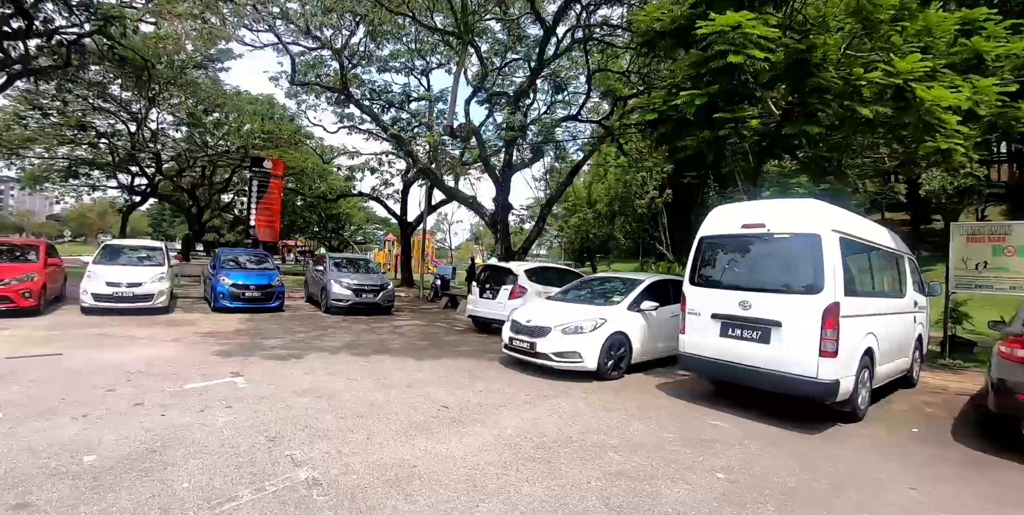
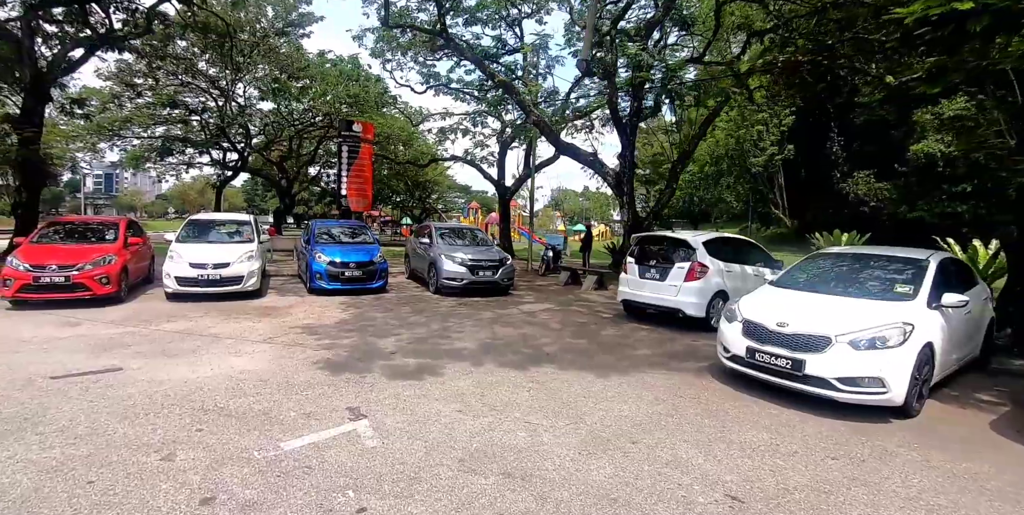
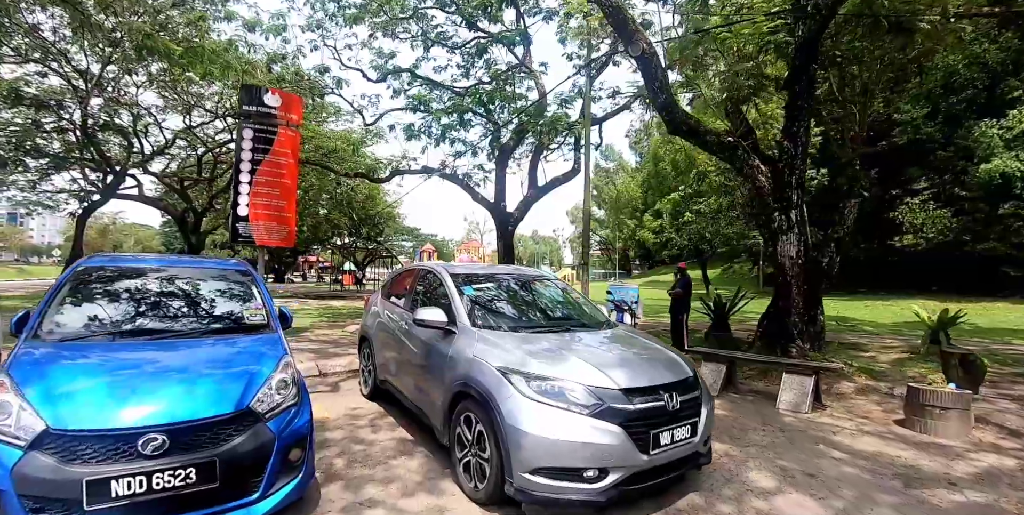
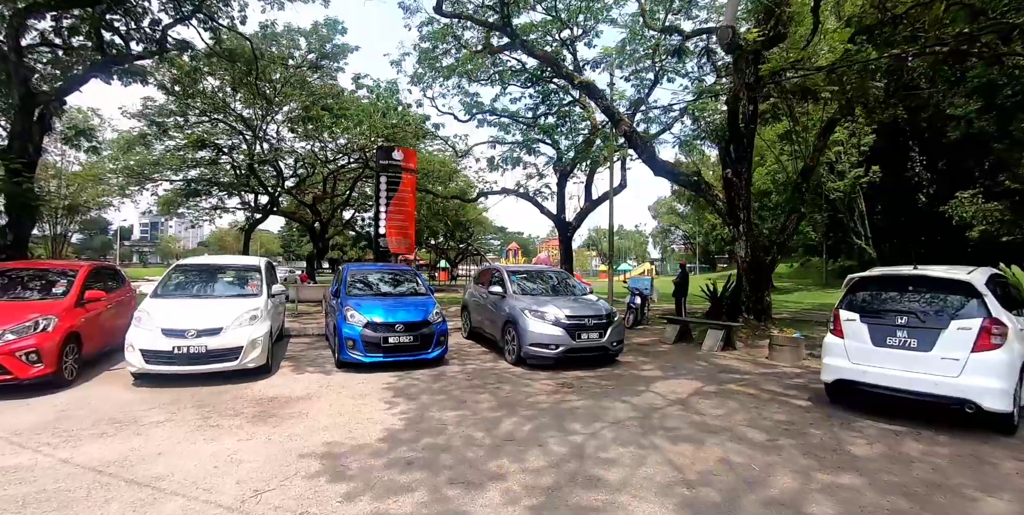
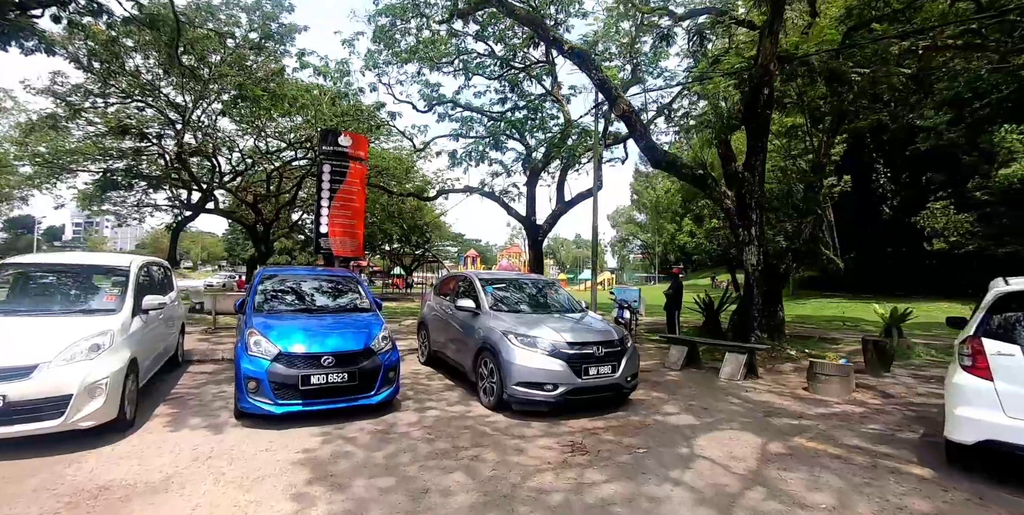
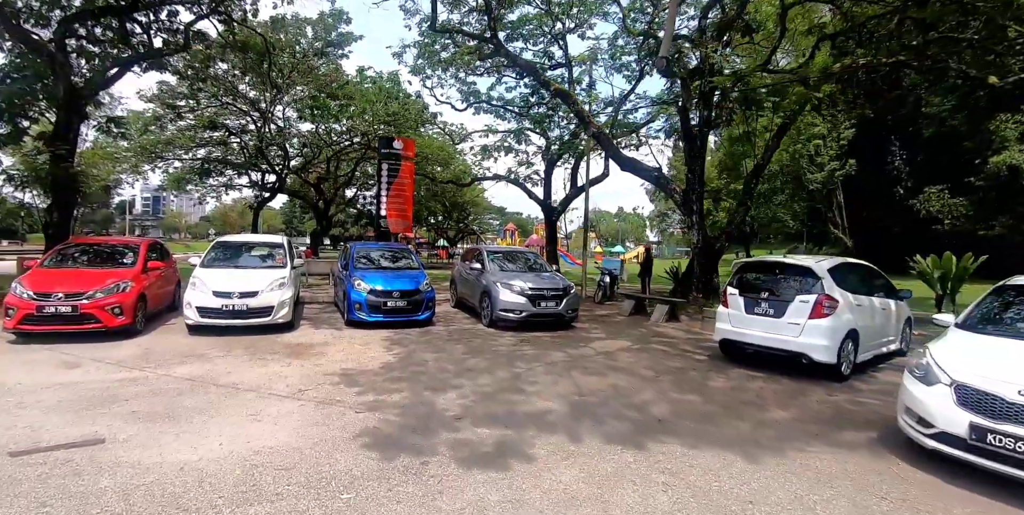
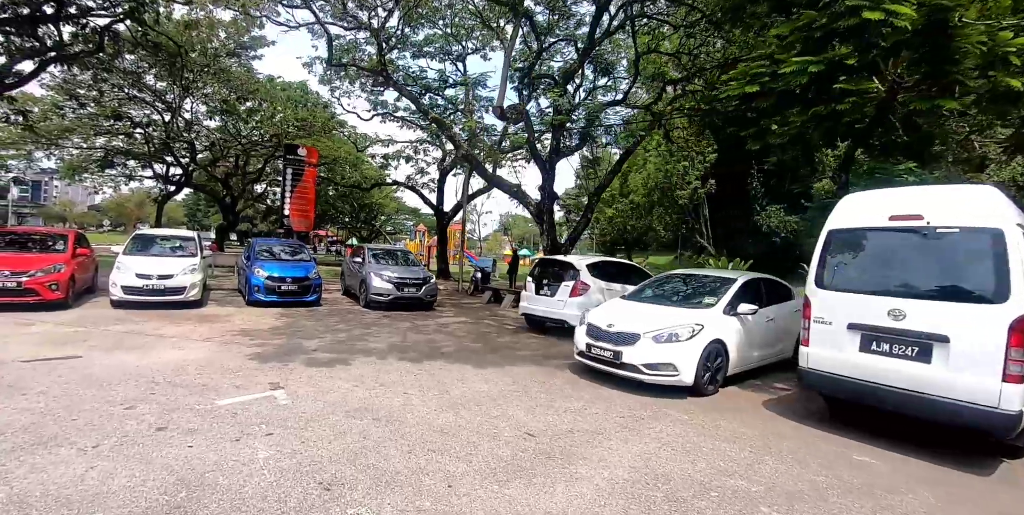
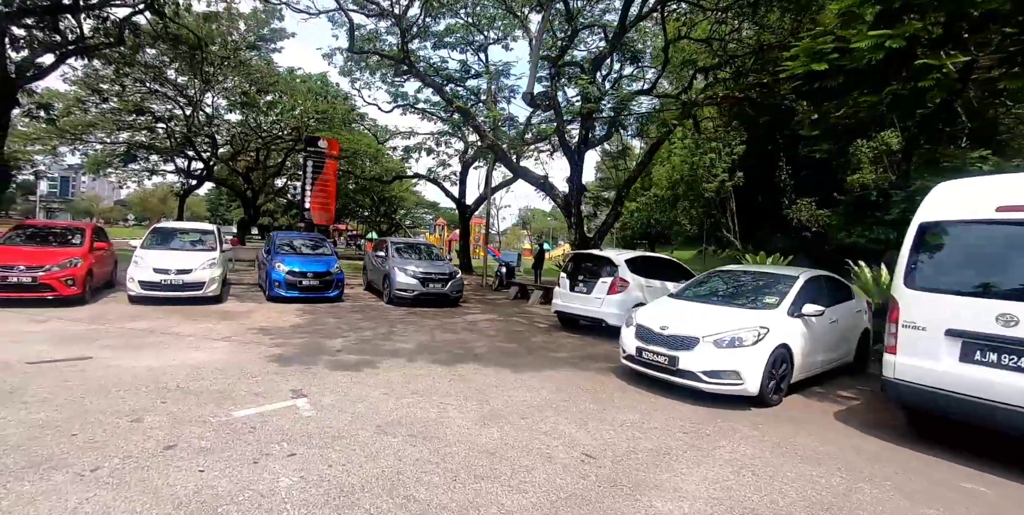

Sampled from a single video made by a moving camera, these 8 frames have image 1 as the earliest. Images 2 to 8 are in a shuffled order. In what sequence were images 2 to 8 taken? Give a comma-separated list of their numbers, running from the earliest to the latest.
7, 8, 2, 6, 4, 5, 3
